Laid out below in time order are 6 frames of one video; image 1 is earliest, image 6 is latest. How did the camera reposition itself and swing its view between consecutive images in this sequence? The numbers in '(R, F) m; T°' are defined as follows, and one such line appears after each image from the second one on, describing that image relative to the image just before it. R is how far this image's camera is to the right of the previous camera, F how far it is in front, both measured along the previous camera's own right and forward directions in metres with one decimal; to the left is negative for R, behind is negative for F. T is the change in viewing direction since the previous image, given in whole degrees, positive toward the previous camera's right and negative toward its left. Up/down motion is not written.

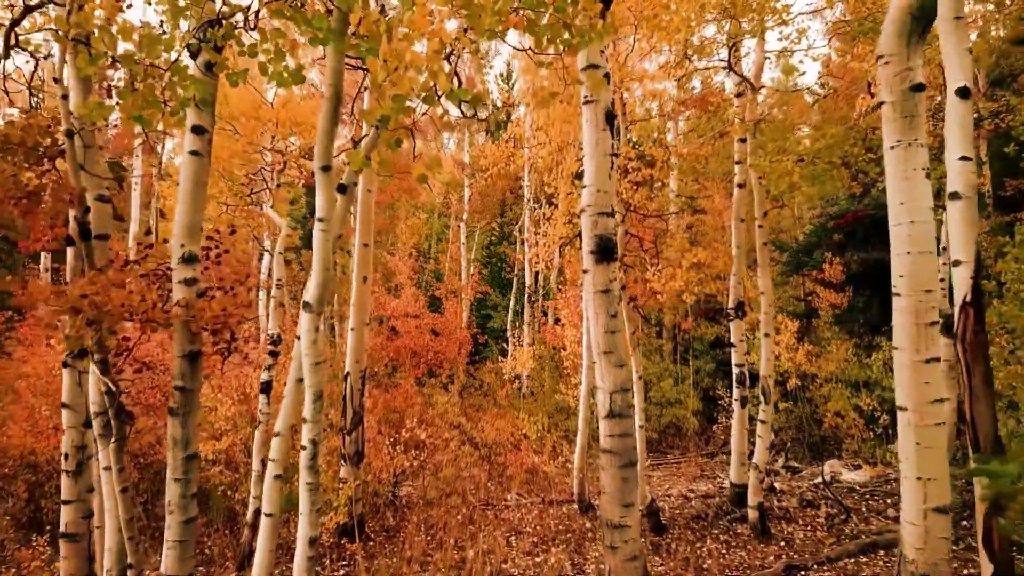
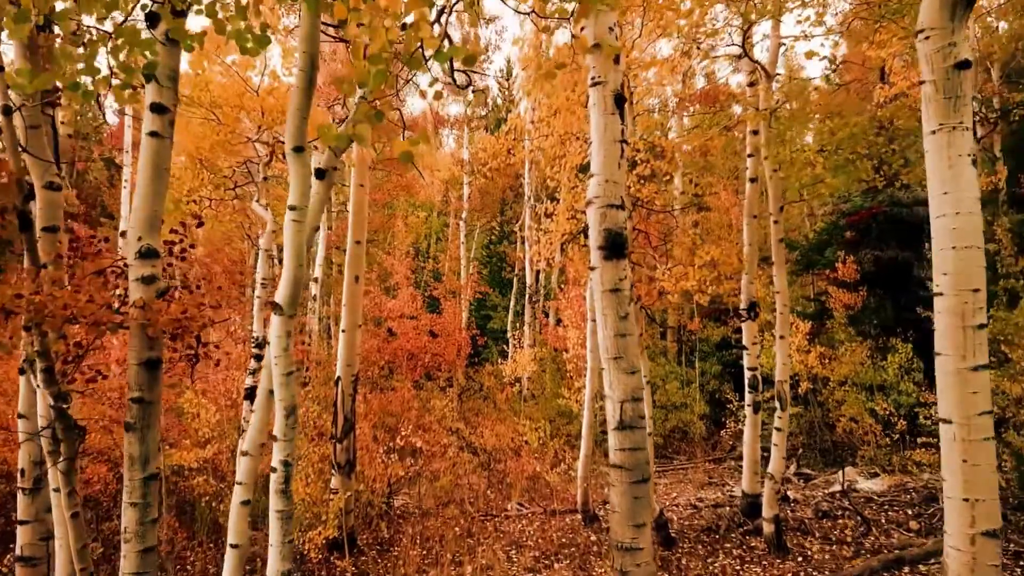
(0.0, +0.5) m; 0°
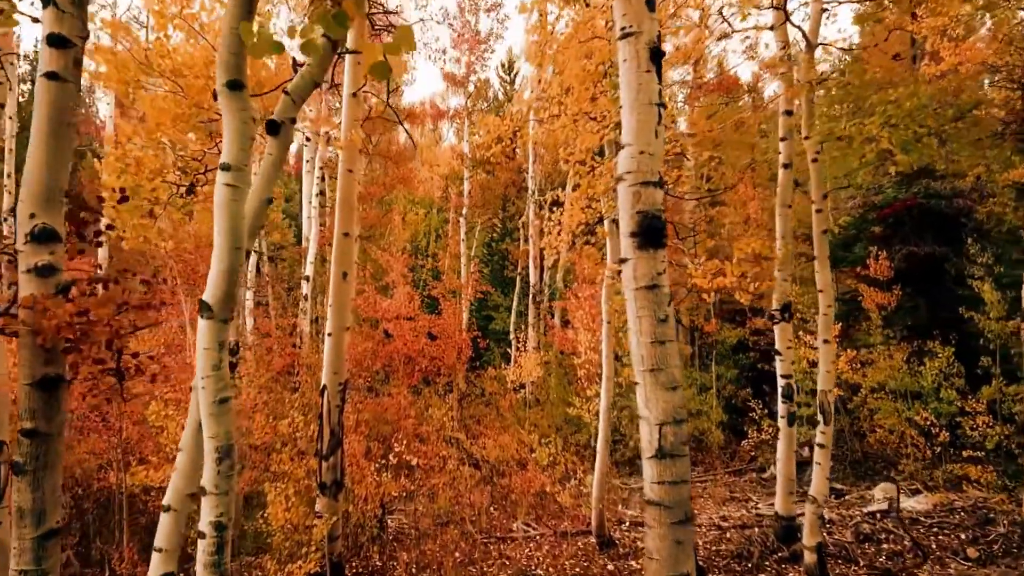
(-0.1, +0.9) m; 0°
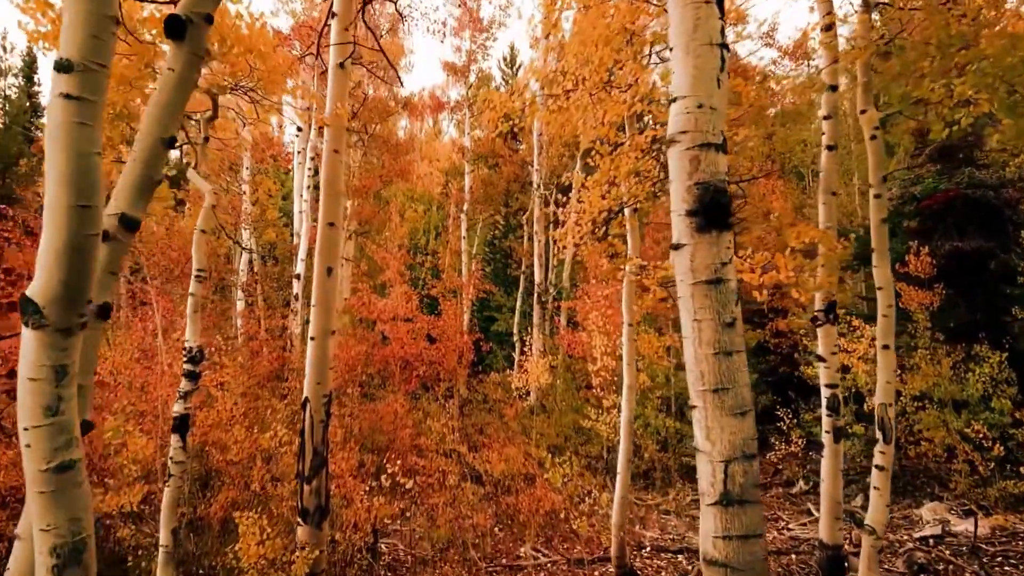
(-0.1, +0.9) m; 0°
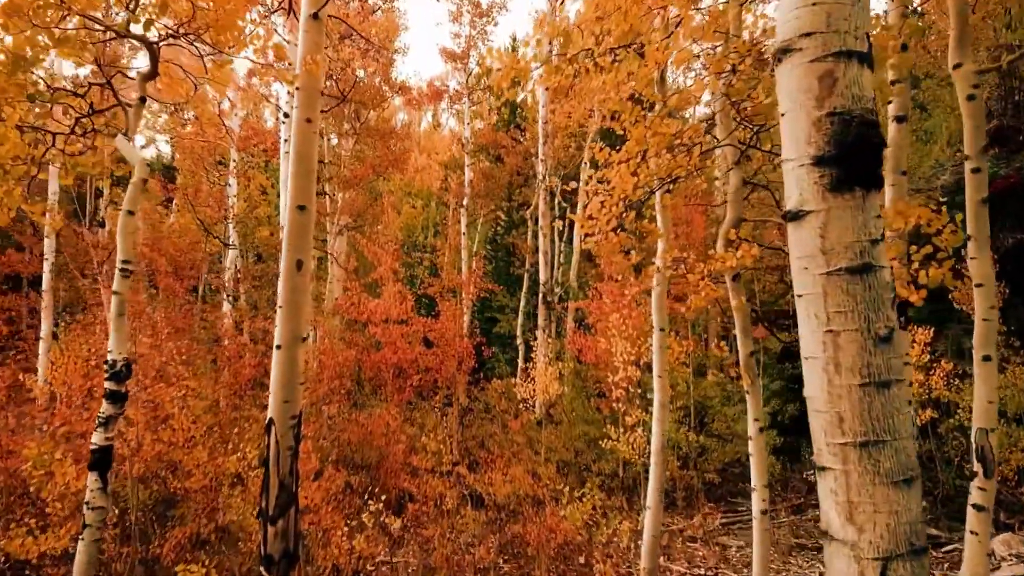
(-0.1, +1.2) m; 0°
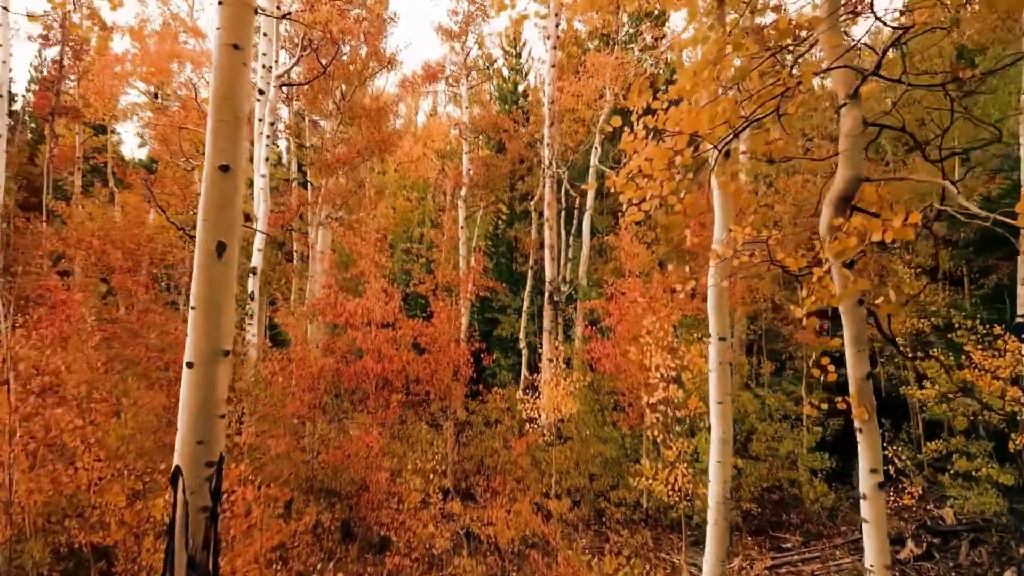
(-0.1, +1.6) m; 0°
